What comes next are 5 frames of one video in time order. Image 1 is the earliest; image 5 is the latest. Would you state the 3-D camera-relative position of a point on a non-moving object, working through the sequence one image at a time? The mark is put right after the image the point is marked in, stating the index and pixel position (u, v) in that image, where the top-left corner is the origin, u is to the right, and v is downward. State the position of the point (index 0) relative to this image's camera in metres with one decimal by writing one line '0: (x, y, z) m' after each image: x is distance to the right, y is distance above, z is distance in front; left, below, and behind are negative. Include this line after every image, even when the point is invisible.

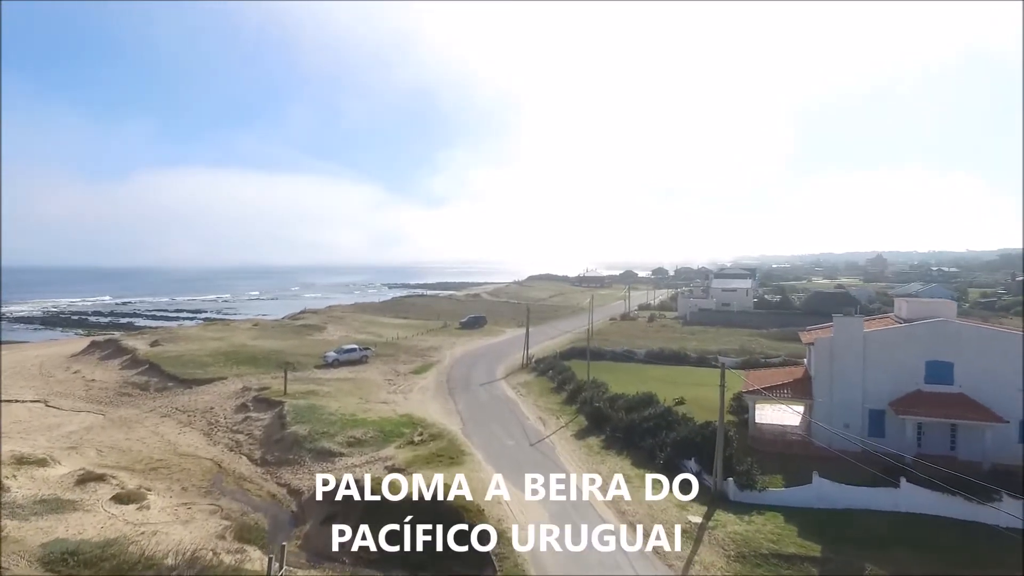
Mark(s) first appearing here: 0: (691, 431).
0: (+5.8, -4.6, +18.9) m
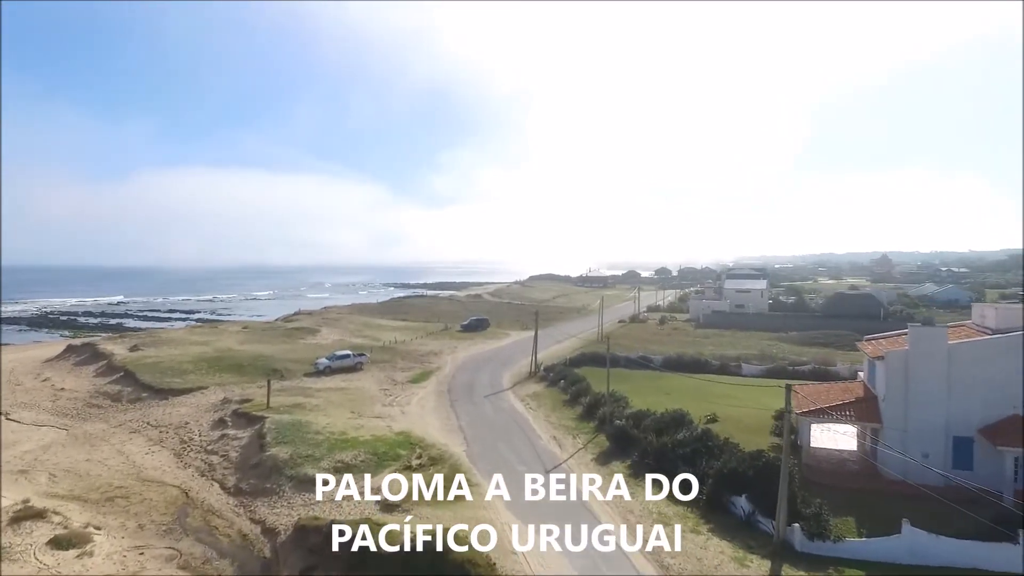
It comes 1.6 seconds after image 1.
0: (+6.2, -4.7, +15.9) m
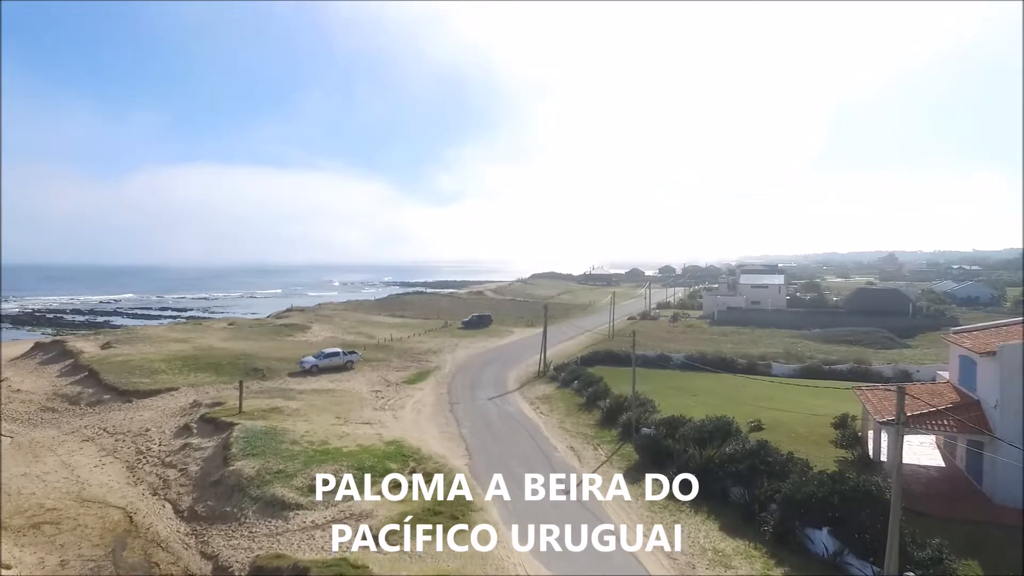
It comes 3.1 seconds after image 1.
0: (+6.5, -4.2, +12.5) m
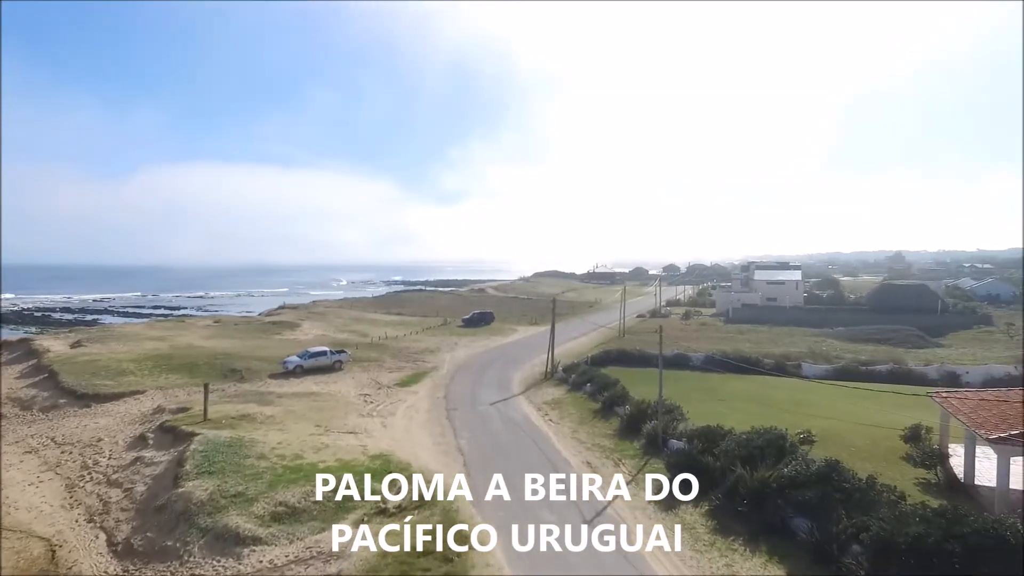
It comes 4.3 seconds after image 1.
0: (+6.7, -3.9, +9.6) m
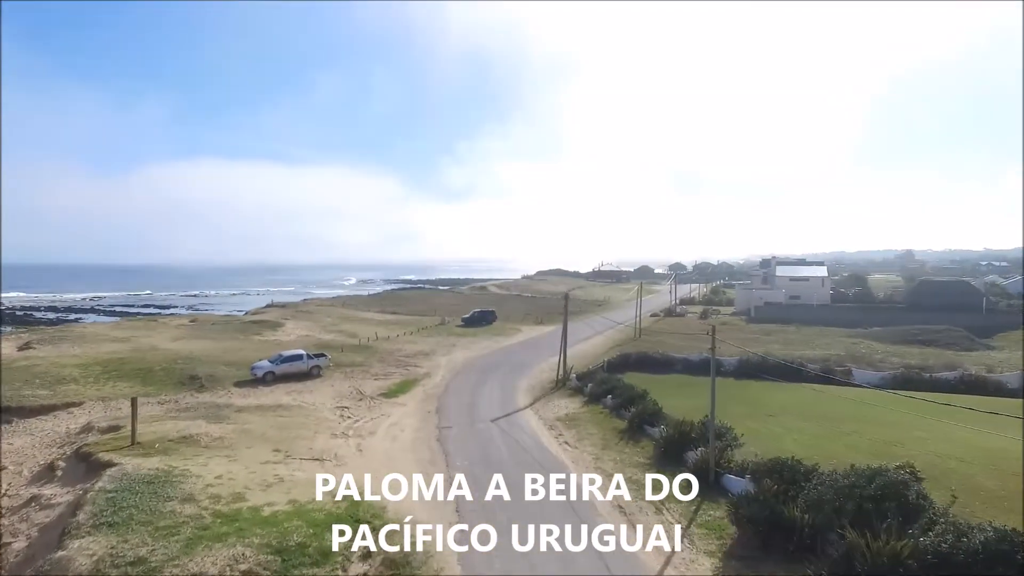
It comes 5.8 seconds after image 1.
0: (+6.9, -3.6, +5.5) m
